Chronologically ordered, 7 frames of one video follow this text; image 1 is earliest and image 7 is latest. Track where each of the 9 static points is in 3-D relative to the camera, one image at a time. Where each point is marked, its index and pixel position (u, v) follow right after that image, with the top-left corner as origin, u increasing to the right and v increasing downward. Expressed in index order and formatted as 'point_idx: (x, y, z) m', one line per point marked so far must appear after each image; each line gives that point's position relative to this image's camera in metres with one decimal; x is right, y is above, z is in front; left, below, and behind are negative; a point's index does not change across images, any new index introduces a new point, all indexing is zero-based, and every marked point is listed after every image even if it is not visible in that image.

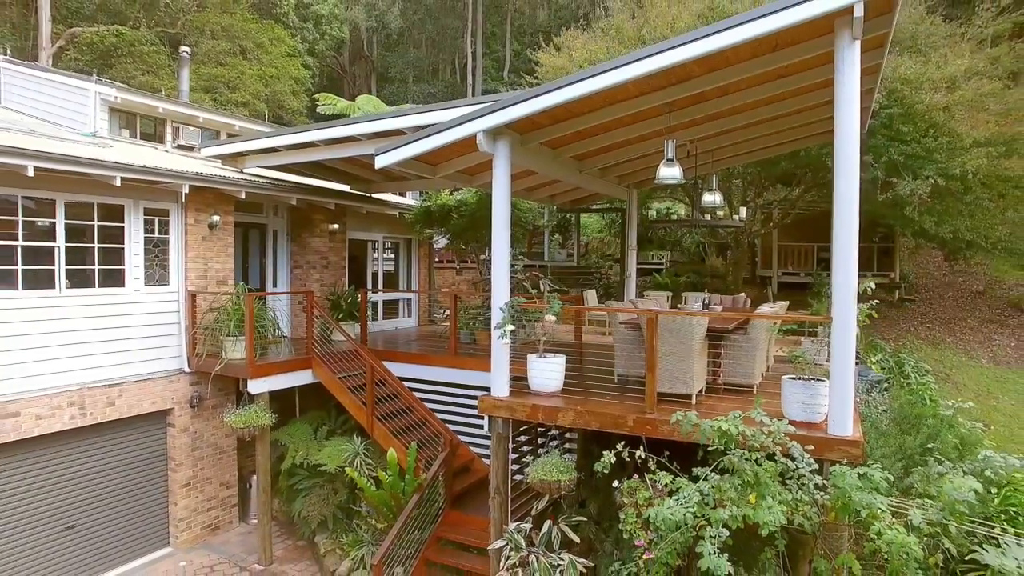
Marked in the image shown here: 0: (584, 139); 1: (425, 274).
0: (+1.0, +2.1, +6.9) m
1: (-2.4, +0.4, +13.2) m
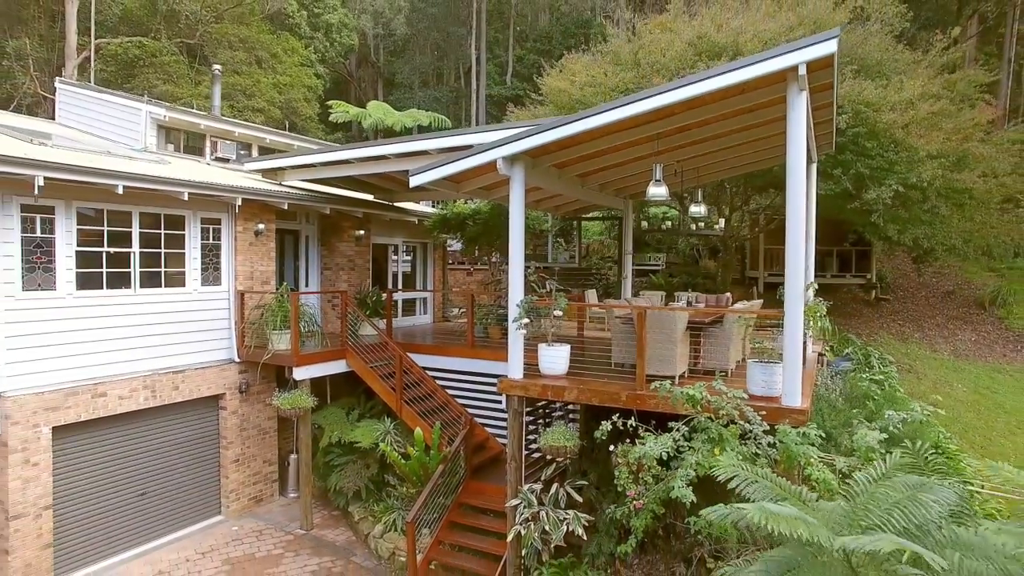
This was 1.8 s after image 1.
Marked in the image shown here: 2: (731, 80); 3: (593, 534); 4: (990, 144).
0: (+1.2, +2.1, +8.1) m
1: (-2.2, +0.4, +14.3) m
2: (+2.5, +2.4, +5.5) m
3: (+1.2, -3.5, +7.0) m
4: (+10.6, +3.2, +10.8) m
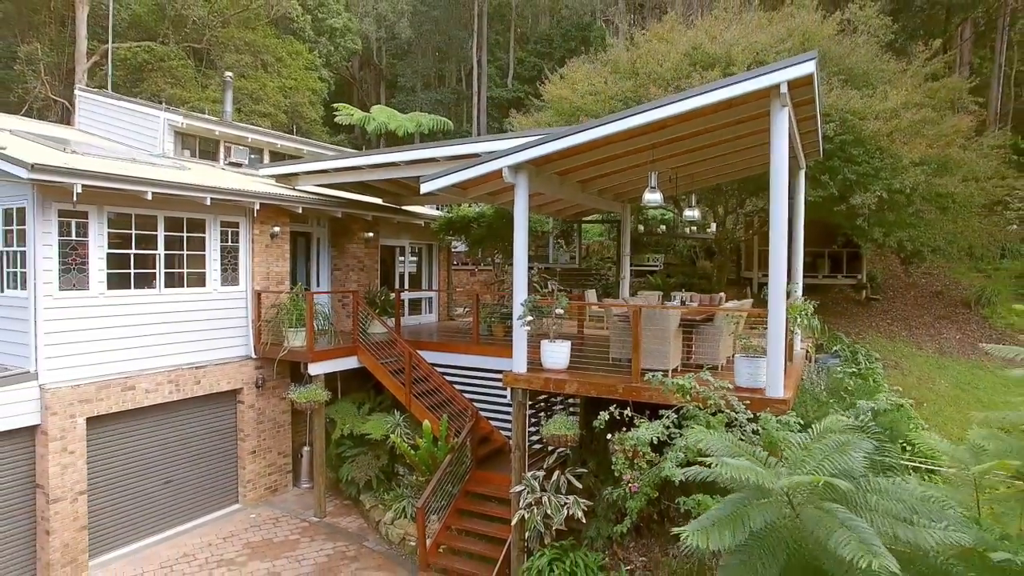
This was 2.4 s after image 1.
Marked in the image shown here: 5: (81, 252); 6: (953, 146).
0: (+1.3, +2.1, +8.6) m
1: (-2.1, +0.4, +14.8) m
2: (+2.6, +2.4, +6.0) m
3: (+1.2, -3.5, +7.5) m
4: (+10.6, +3.2, +11.3) m
5: (-7.0, +0.6, +7.9) m
6: (+9.9, +3.2, +10.9) m
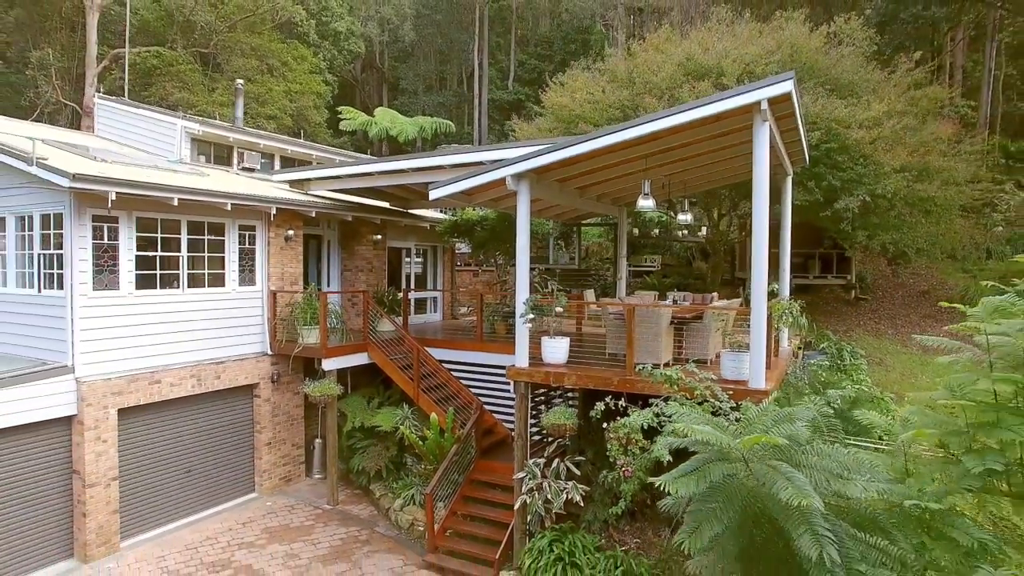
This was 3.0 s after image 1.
0: (+1.3, +2.1, +9.1) m
1: (-2.0, +0.4, +15.4) m
2: (+2.6, +2.4, +6.5) m
3: (+1.3, -3.5, +8.0) m
4: (+10.7, +3.2, +11.8) m
5: (-7.0, +0.6, +8.5) m
6: (+9.9, +3.2, +11.4) m
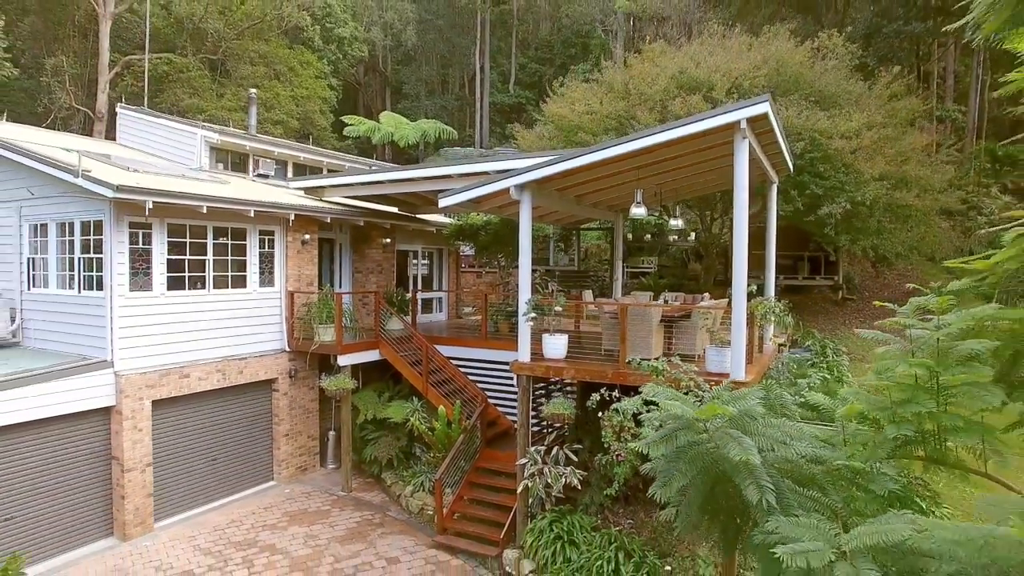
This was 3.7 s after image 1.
0: (+1.4, +2.1, +9.8) m
1: (-2.0, +0.4, +16.1) m
2: (+2.7, +2.3, +7.2) m
3: (+1.3, -3.6, +8.7) m
4: (+10.7, +3.2, +12.5) m
5: (-6.9, +0.6, +9.2) m
6: (+10.0, +3.2, +12.1) m
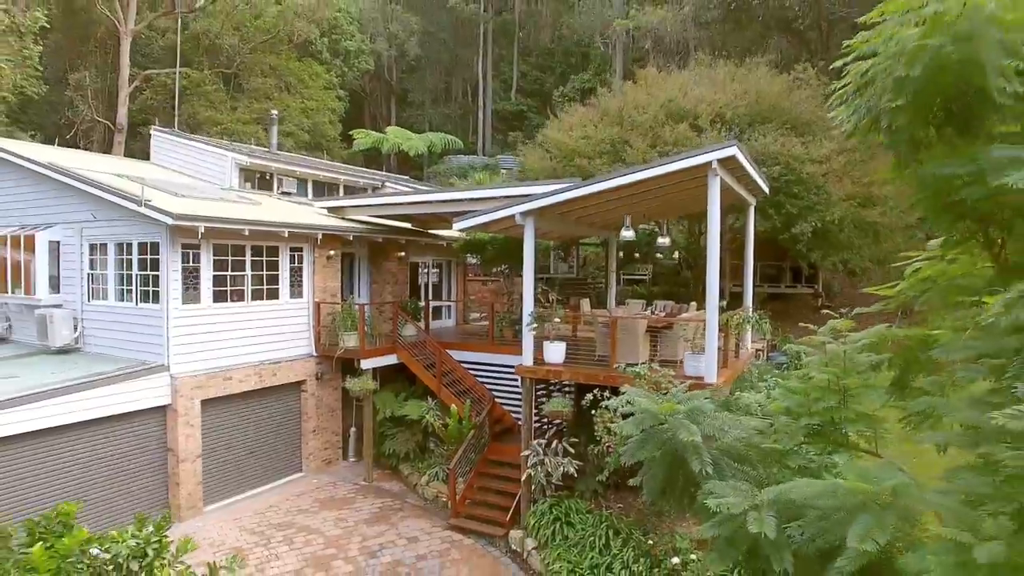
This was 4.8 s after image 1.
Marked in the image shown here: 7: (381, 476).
0: (+1.5, +1.8, +11.1) m
1: (-1.9, +0.1, +17.3) m
2: (+2.8, +2.1, +8.5) m
3: (+1.5, -3.8, +10.0) m
4: (+10.8, +2.9, +13.7) m
5: (-6.8, +0.3, +10.4) m
6: (+10.1, +2.9, +13.4) m
7: (-3.4, -4.8, +12.4) m
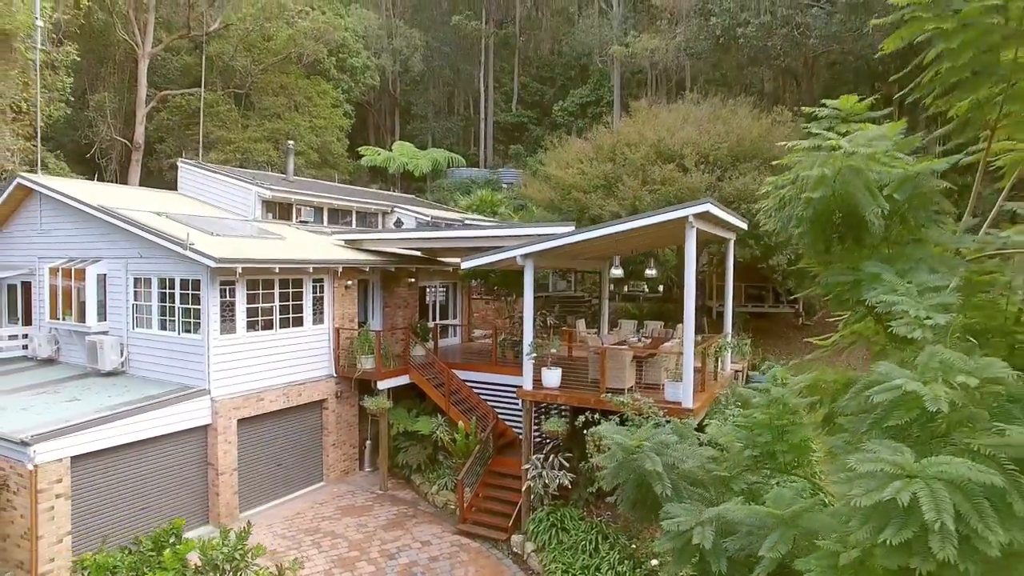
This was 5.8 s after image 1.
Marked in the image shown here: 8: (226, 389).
0: (+1.5, +1.0, +12.3) m
1: (-1.8, -0.7, +18.6) m
2: (+2.8, +1.3, +9.8) m
3: (+1.5, -4.6, +11.3) m
4: (+10.9, +2.1, +15.0) m
5: (-6.8, -0.5, +11.7) m
6: (+10.1, +2.1, +14.6) m
7: (-3.3, -5.6, +13.7) m
8: (-6.8, -2.4, +11.5) m
